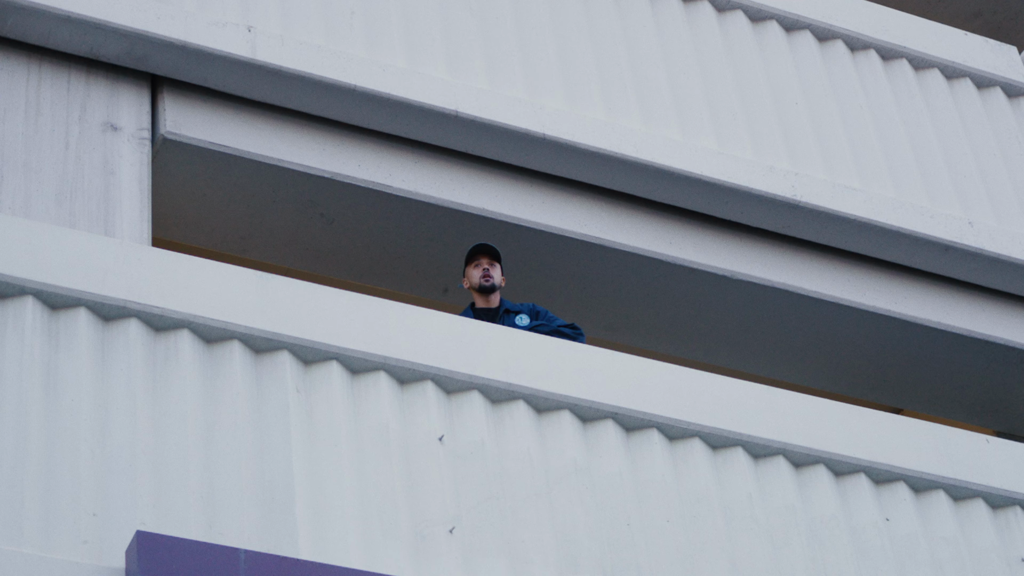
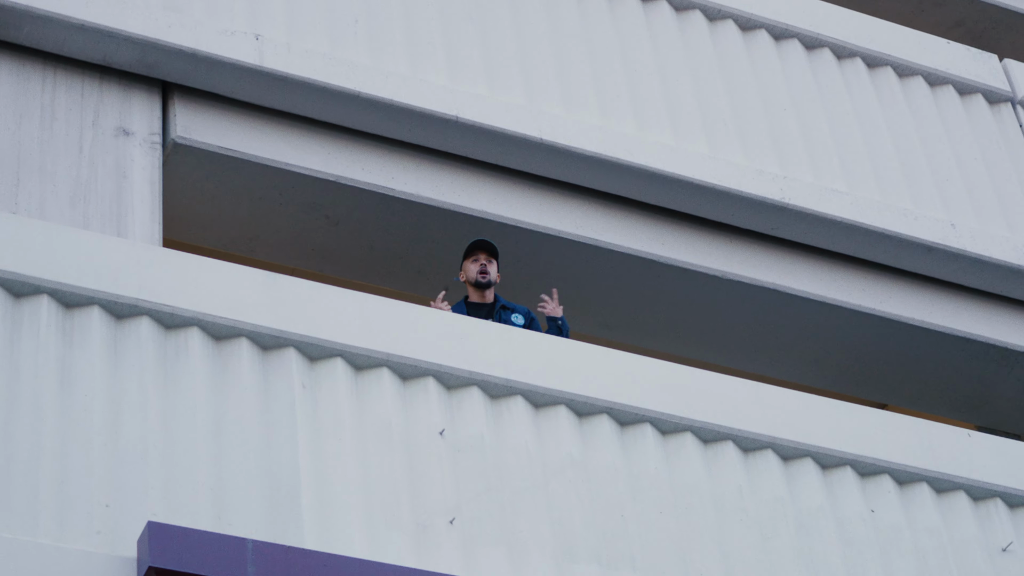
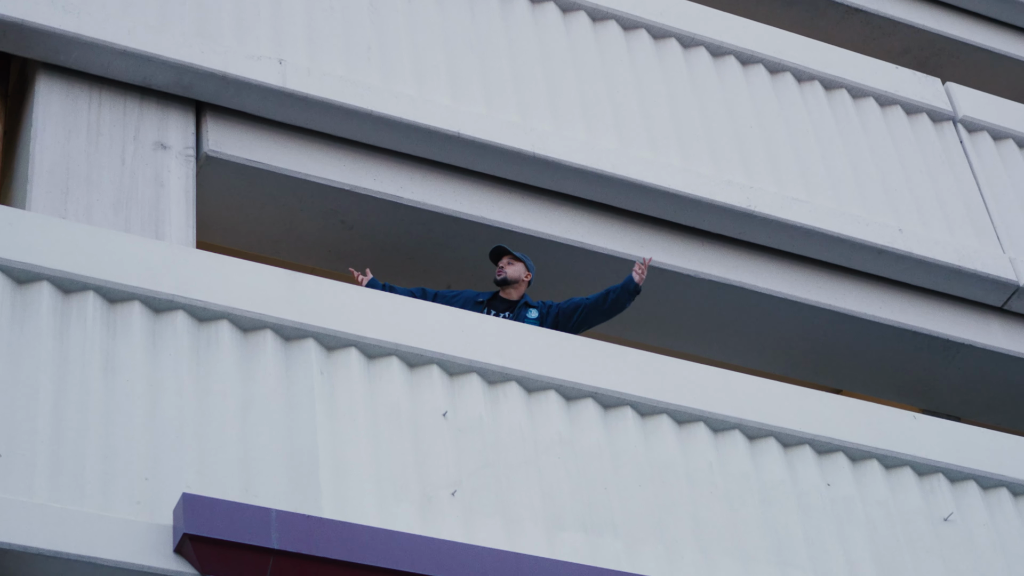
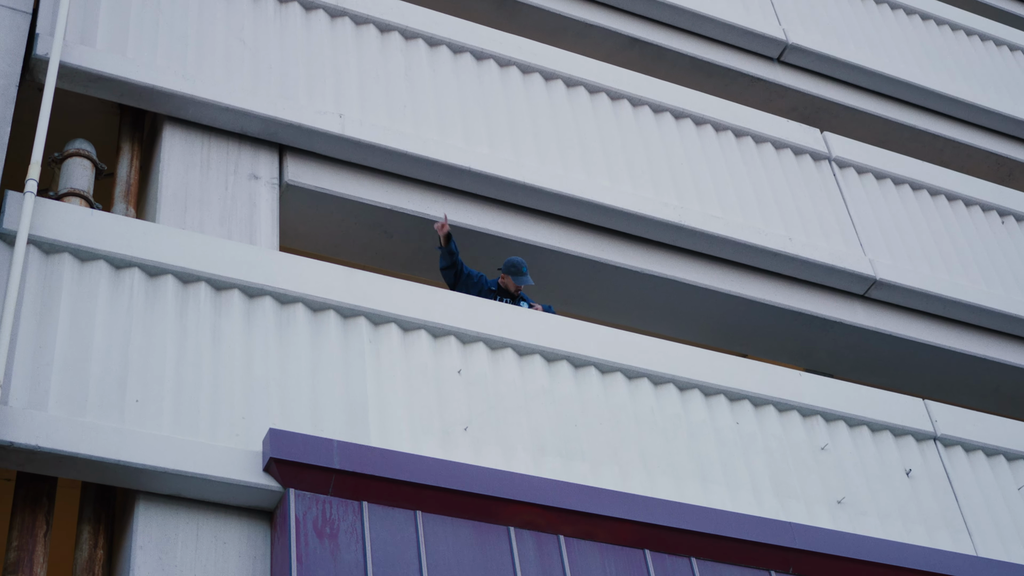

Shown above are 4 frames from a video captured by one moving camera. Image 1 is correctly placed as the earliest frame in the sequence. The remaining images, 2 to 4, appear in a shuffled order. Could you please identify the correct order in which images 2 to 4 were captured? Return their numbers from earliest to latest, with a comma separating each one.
2, 3, 4
